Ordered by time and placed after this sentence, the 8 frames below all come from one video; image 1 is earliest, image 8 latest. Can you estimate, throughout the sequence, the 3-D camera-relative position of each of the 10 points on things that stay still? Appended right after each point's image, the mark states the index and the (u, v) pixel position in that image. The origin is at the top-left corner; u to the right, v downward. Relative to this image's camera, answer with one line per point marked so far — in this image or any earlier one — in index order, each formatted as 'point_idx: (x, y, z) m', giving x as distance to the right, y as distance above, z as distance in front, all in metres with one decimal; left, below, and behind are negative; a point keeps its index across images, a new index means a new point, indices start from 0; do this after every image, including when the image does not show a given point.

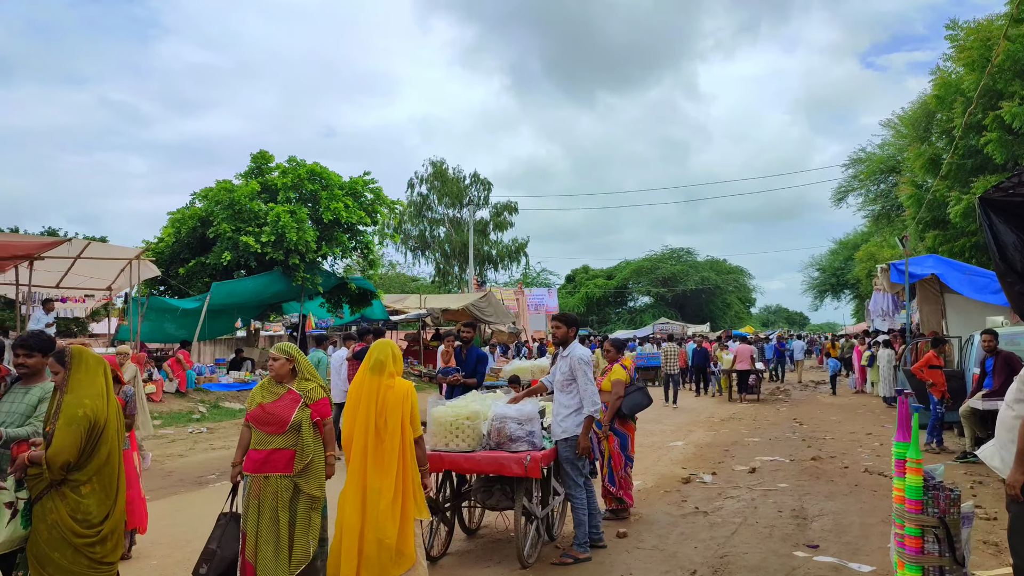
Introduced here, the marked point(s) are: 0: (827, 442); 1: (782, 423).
0: (+4.2, -2.1, +10.2) m
1: (+4.5, -2.3, +12.7) m
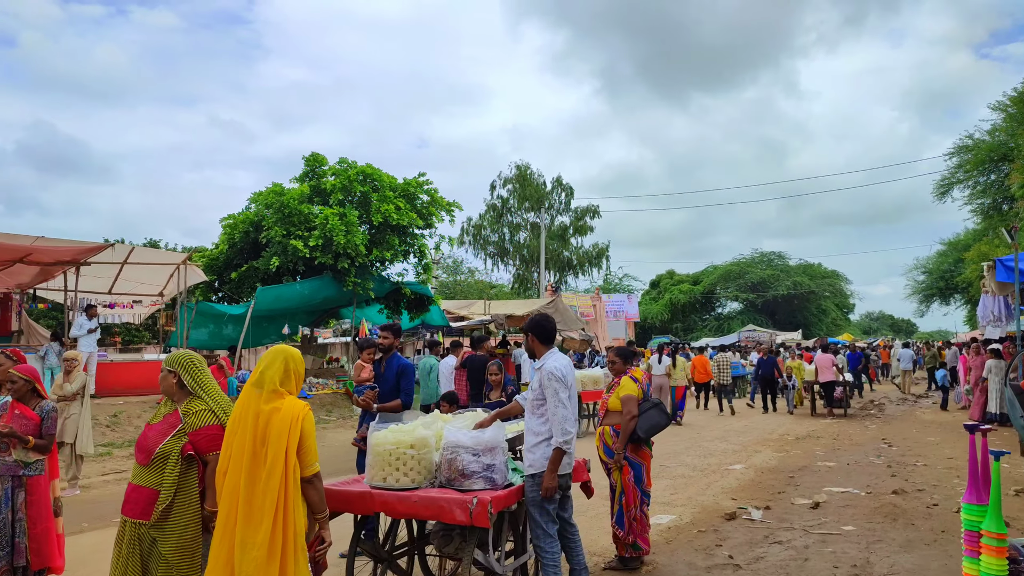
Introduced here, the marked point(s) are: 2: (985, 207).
0: (+4.6, -2.1, +8.7) m
1: (+5.2, -2.3, +11.1) m
2: (+12.8, +2.2, +20.4) m
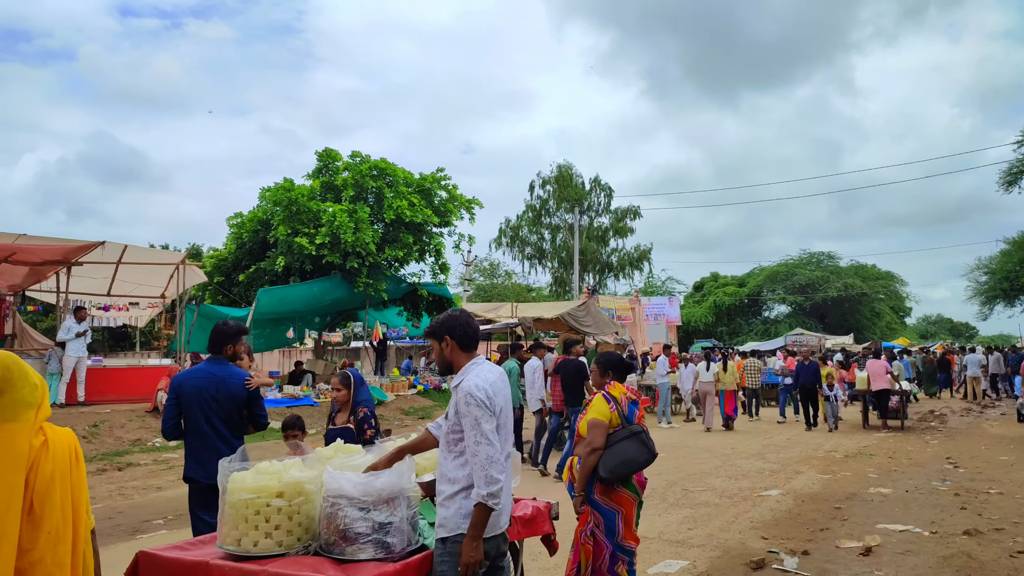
0: (+4.6, -2.0, +7.2) m
1: (+5.3, -2.3, +9.7) m
2: (+13.4, +2.2, +18.5) m
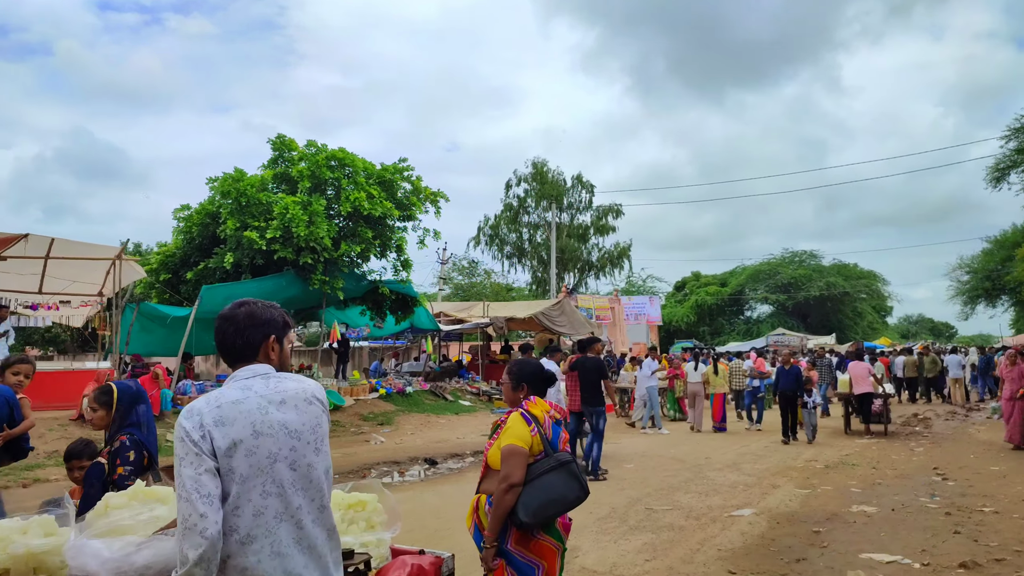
0: (+4.1, -2.0, +6.5) m
1: (+4.7, -2.2, +8.9) m
2: (+12.7, +2.2, +17.9) m
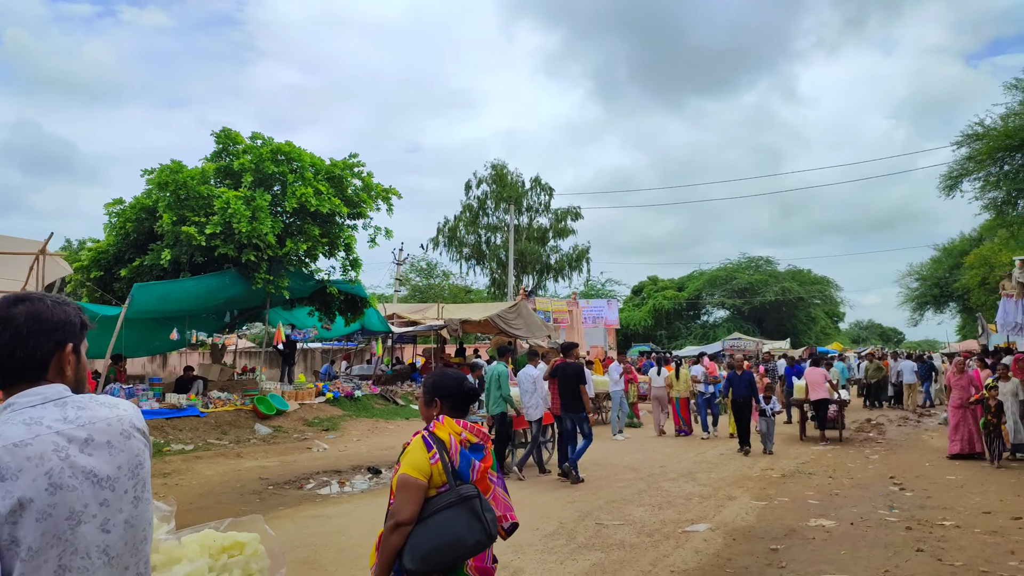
0: (+3.6, -2.1, +6.2) m
1: (+4.1, -2.3, +8.7) m
2: (+11.6, +2.1, +18.1) m
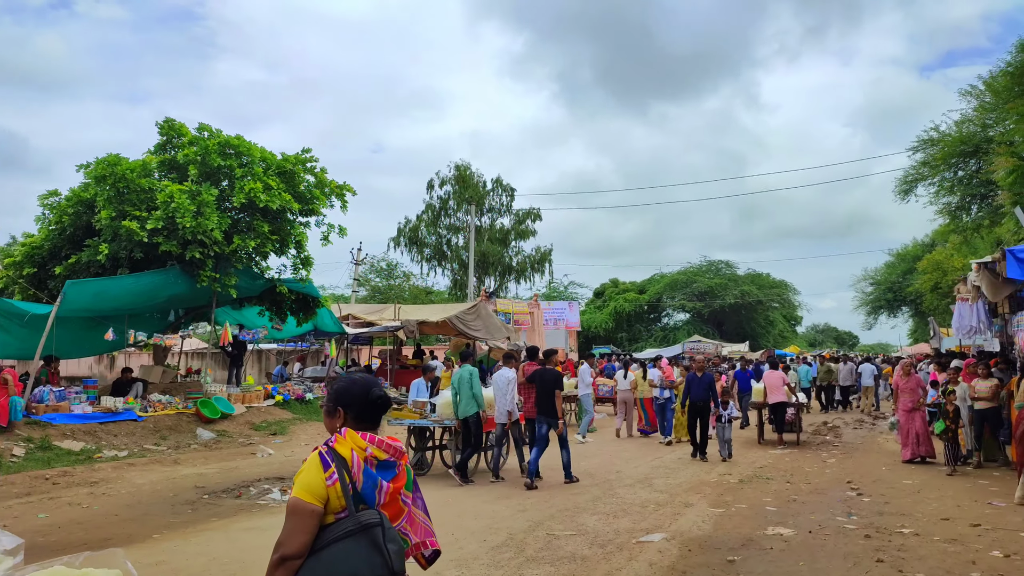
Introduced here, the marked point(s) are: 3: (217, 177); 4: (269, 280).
0: (+3.1, -2.1, +6.0) m
1: (+3.6, -2.3, +8.5) m
2: (+10.6, +2.0, +18.3) m
3: (-5.3, +2.0, +13.6) m
4: (-4.7, +0.2, +14.8) m
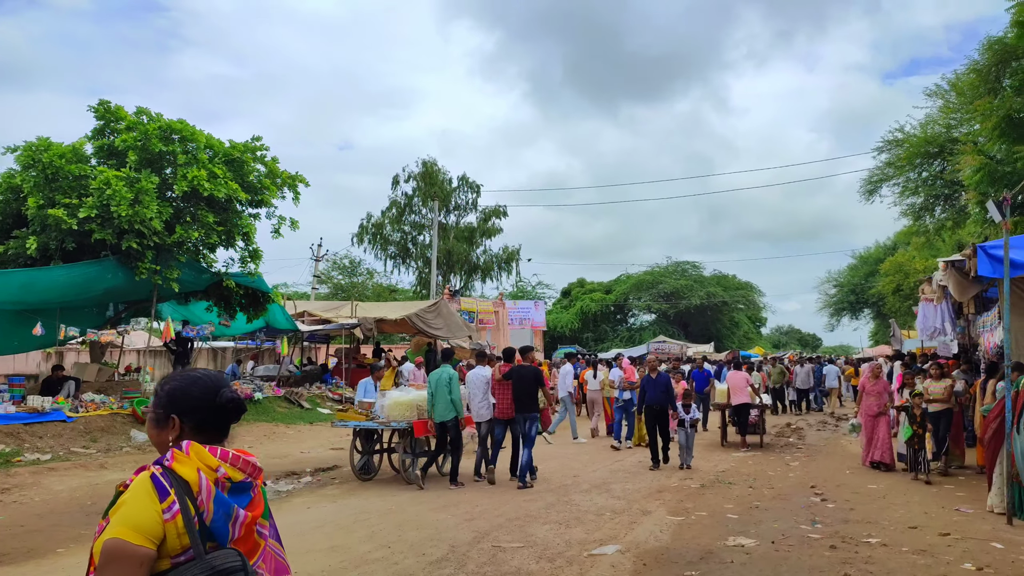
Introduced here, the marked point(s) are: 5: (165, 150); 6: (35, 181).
0: (+2.7, -2.0, +5.7) m
1: (+3.0, -2.3, +8.2) m
2: (+9.7, +2.0, +18.2) m
3: (-6.0, +2.1, +12.8) m
4: (-5.5, +0.3, +14.1) m
5: (-5.8, +2.3, +12.7) m
6: (-7.6, +1.7, +12.0) m
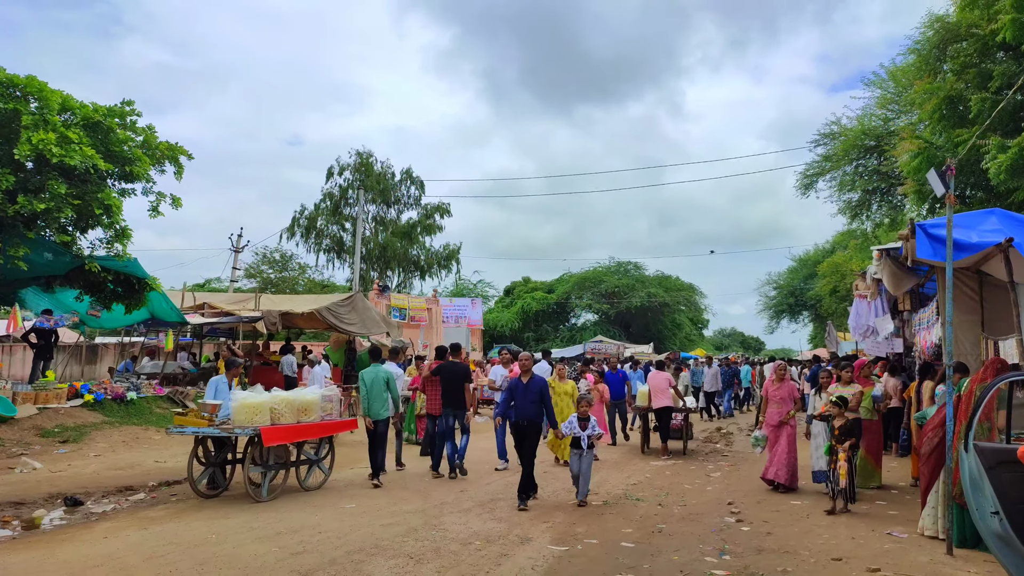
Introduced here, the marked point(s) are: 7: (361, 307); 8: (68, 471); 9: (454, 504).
0: (+1.6, -1.9, +4.5) m
1: (+1.8, -2.2, +7.0) m
2: (+7.9, +2.0, +17.4) m
3: (-7.5, +2.4, +11.1) m
4: (-7.1, +0.5, +12.3) m
5: (-7.3, +2.6, +10.9) m
6: (-9.0, +2.0, +10.2) m
7: (-4.0, -0.5, +19.8) m
8: (-5.3, -2.2, +9.2) m
9: (-0.6, -2.1, +7.4) m
